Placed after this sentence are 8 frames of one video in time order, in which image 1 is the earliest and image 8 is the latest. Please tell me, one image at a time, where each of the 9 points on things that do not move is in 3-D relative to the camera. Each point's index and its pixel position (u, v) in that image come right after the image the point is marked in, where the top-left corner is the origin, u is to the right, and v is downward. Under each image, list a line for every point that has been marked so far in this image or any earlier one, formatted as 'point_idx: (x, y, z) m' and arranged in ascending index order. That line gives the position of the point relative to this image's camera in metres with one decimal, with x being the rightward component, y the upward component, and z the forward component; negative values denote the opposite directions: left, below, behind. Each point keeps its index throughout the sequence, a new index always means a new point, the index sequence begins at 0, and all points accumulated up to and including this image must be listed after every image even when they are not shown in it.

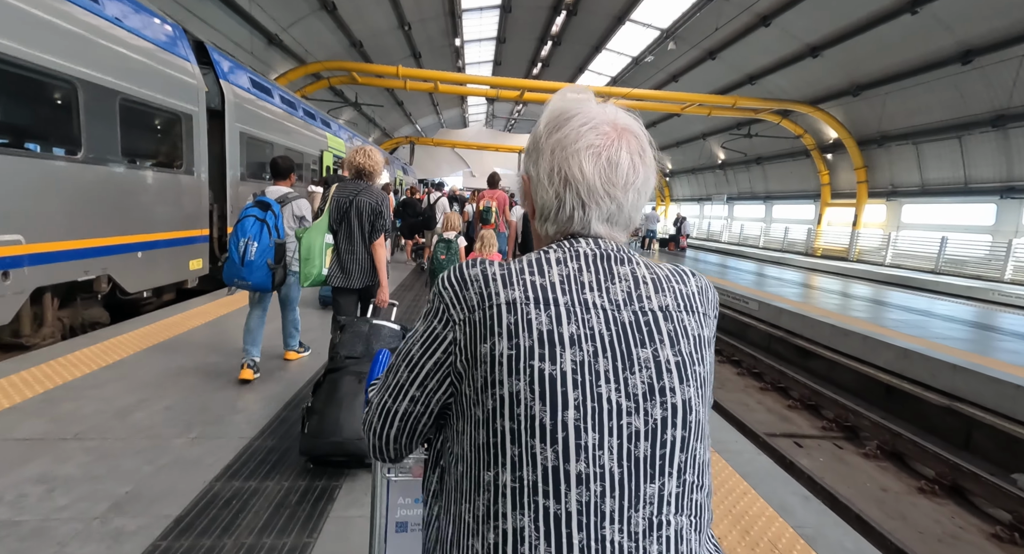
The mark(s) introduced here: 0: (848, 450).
0: (+3.2, -1.6, +4.2) m
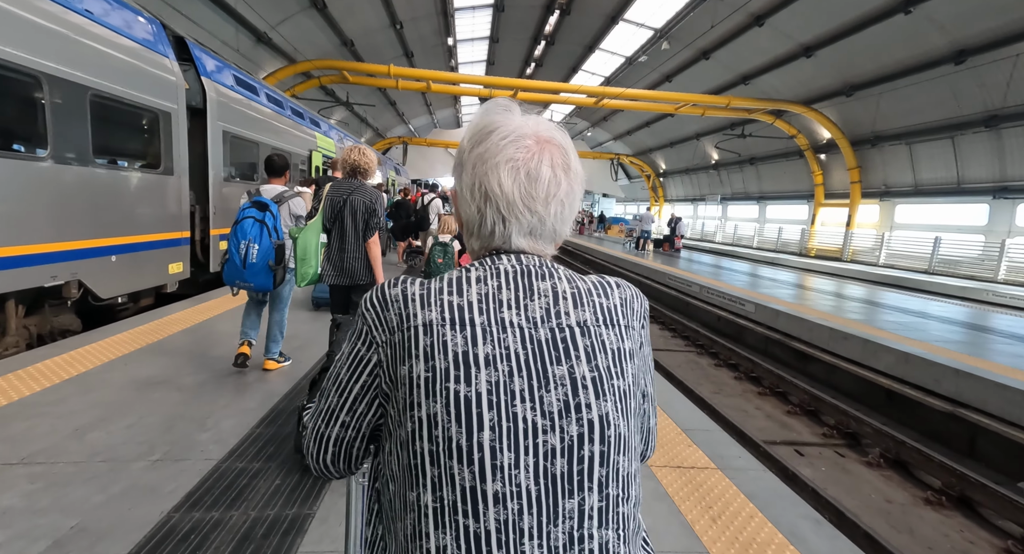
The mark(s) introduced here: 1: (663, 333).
0: (+3.1, -1.7, +4.1) m
1: (+2.8, -1.1, +8.1) m
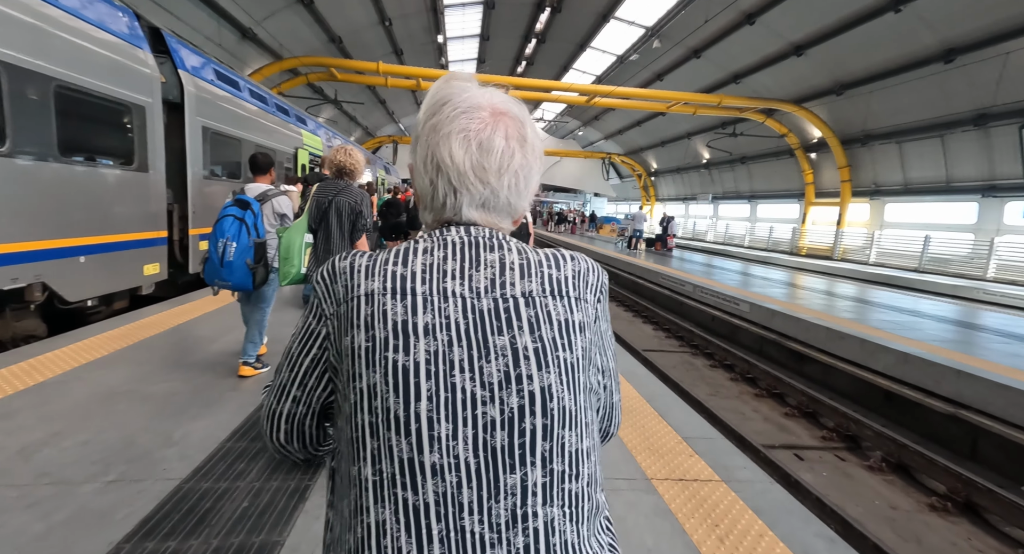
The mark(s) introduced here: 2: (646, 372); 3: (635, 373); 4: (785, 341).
0: (+3.0, -1.7, +4.0) m
1: (+2.6, -1.0, +8.0) m
2: (+1.1, -0.8, +3.8) m
3: (+1.0, -0.8, +3.7) m
4: (+3.8, -0.9, +6.2) m
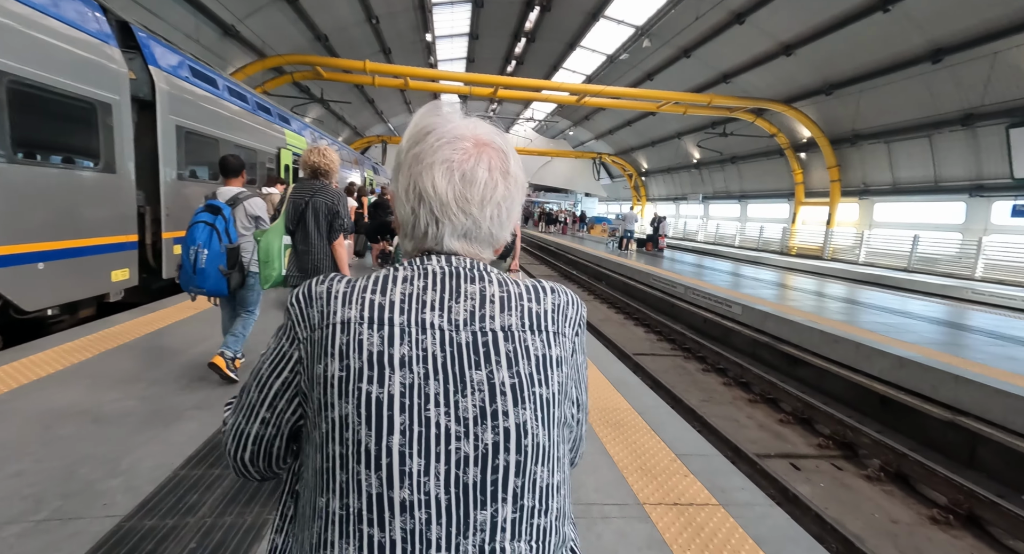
0: (+2.9, -1.7, +3.8) m
1: (+2.4, -1.1, +7.9) m
2: (+1.0, -0.9, +3.6) m
3: (+0.9, -0.9, +3.6) m
4: (+3.7, -0.9, +6.1) m
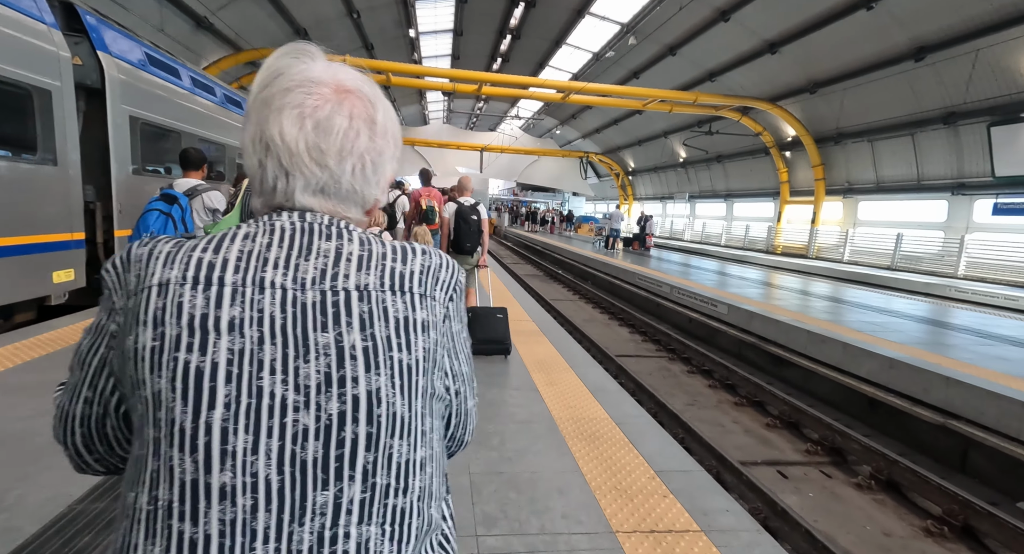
0: (+2.7, -1.7, +3.7) m
1: (+2.1, -1.1, +7.7) m
2: (+0.8, -0.8, +3.4) m
3: (+0.7, -0.8, +3.3) m
4: (+3.4, -0.9, +5.9) m
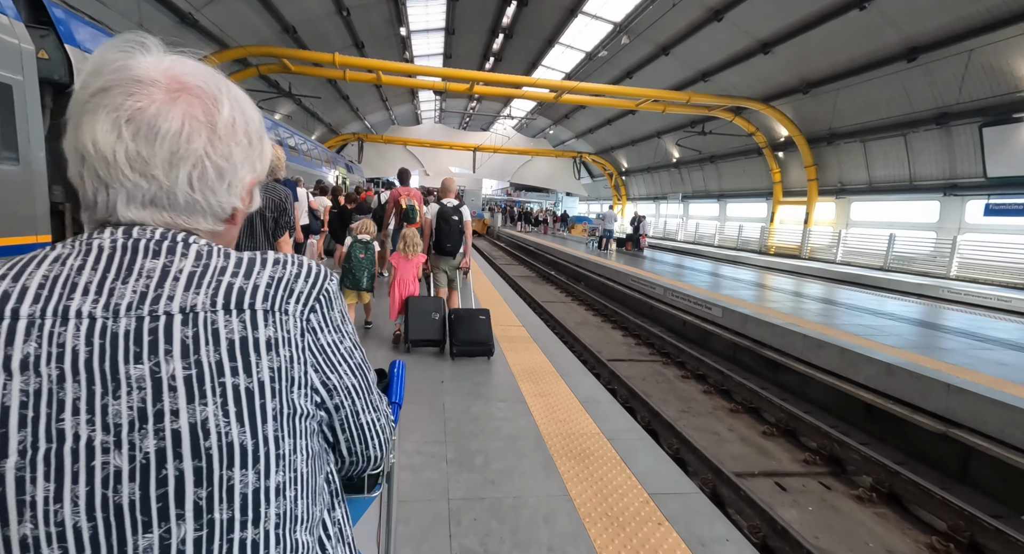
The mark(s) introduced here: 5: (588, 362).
0: (+2.6, -1.7, +3.5) m
1: (+2.0, -1.1, +7.5) m
2: (+0.7, -0.9, +3.2) m
3: (+0.6, -0.9, +3.2) m
4: (+3.3, -0.9, +5.8) m
5: (+1.1, -1.2, +6.2) m
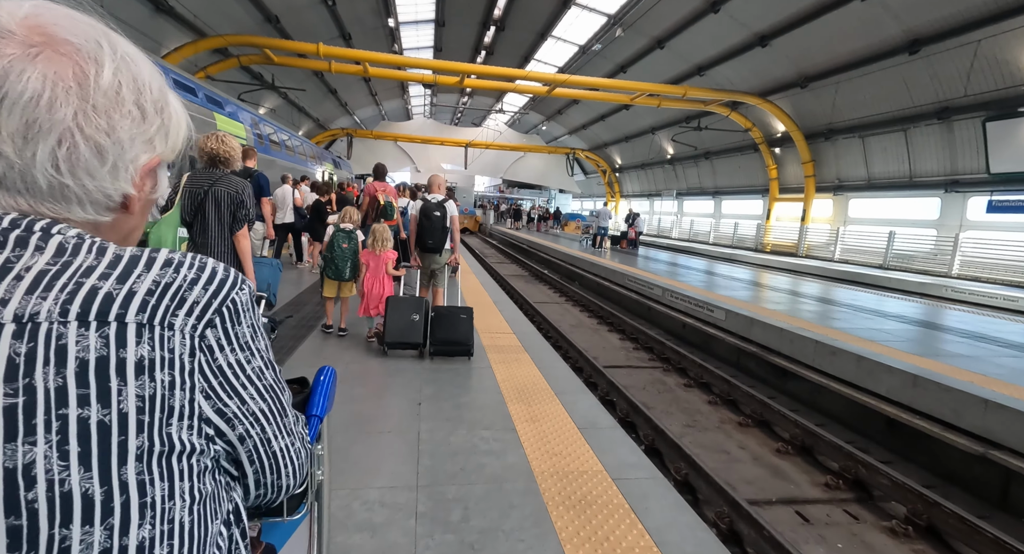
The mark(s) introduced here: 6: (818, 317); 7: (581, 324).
0: (+2.5, -1.7, +3.1) m
1: (+1.8, -1.1, +7.1) m
2: (+0.6, -0.9, +2.8) m
3: (+0.5, -0.9, +2.8) m
4: (+3.1, -1.0, +5.4) m
5: (+0.9, -1.2, +5.8) m
6: (+5.9, -0.8, +8.4) m
7: (+1.3, -0.9, +8.4) m
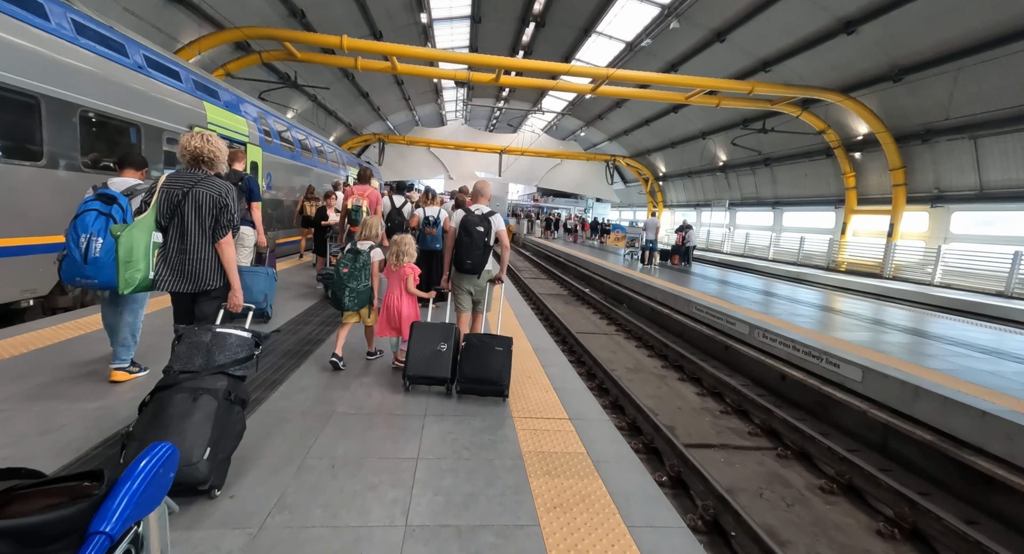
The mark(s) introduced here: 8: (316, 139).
0: (+2.7, -2.1, +1.2) m
1: (+2.3, -1.5, +5.3) m
2: (+0.8, -1.2, +1.0) m
3: (+0.7, -1.2, +1.0) m
4: (+3.5, -1.4, +3.5) m
5: (+1.4, -1.6, +4.0) m
6: (+6.5, -1.3, +6.3) m
7: (+1.9, -1.3, +6.6) m
8: (-6.7, +4.7, +14.6) m
